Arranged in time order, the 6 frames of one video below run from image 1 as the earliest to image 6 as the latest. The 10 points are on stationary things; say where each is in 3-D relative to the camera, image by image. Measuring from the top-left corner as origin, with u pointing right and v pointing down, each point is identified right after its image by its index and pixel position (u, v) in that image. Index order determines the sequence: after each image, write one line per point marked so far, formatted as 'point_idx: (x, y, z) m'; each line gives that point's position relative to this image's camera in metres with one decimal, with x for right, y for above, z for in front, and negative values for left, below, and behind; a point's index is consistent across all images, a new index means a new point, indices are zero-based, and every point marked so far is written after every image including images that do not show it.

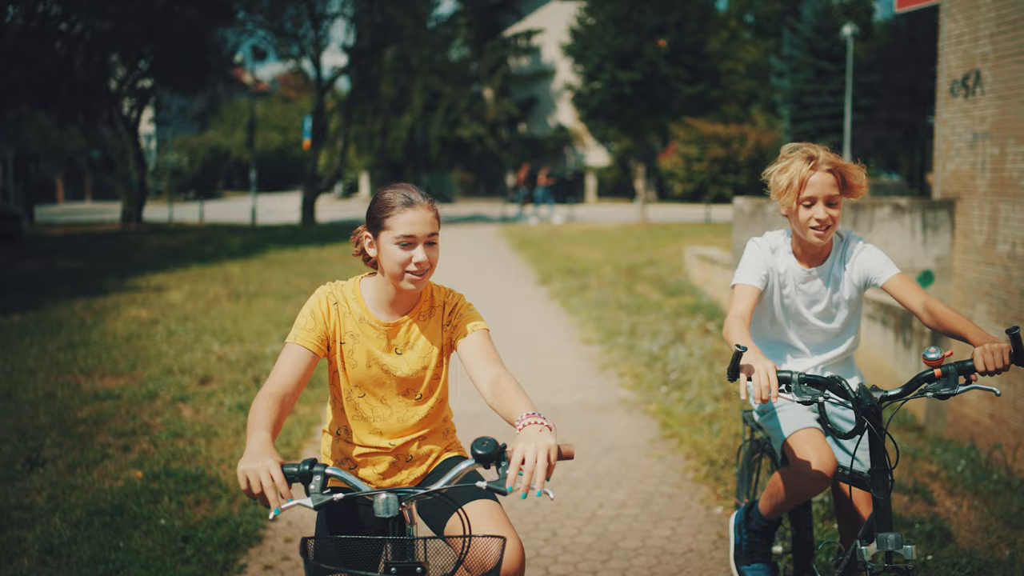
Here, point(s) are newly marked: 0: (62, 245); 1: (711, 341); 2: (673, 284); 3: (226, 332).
0: (-9.1, +0.9, +17.8) m
1: (+1.6, -0.4, +7.2) m
2: (+1.9, 0.0, +10.5) m
3: (-2.6, -0.4, +8.0) m
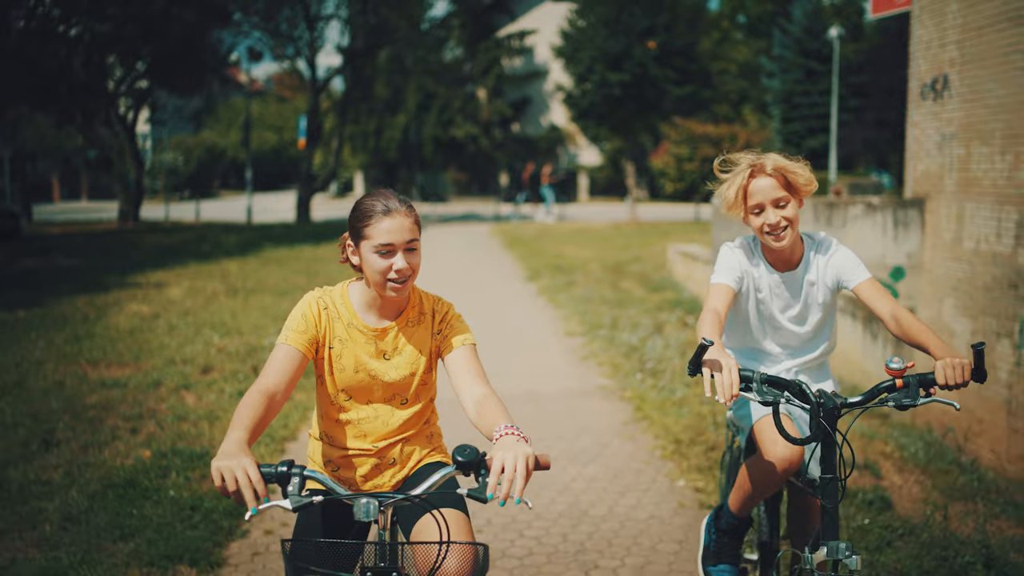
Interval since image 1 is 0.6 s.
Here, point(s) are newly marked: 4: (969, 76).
0: (-9.3, +0.9, +18.1) m
1: (+1.5, -0.4, +7.5) m
2: (+1.8, +0.1, +10.9) m
3: (-2.7, -0.3, +8.3) m
4: (+4.3, +2.0, +8.2) m
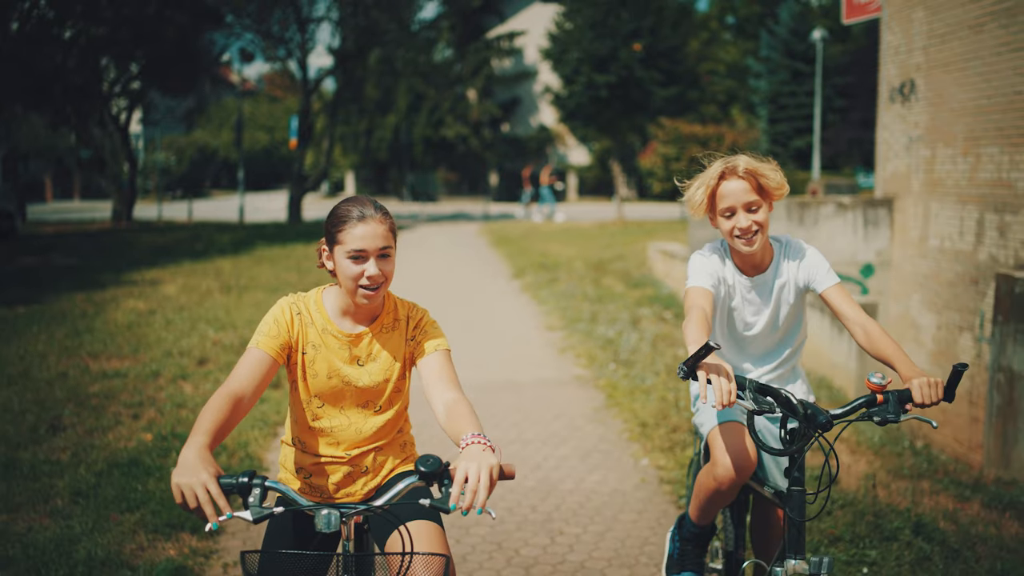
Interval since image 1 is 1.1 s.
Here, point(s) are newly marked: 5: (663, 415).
0: (-9.5, +0.9, +18.3) m
1: (+1.3, -0.4, +7.9) m
2: (+1.6, +0.1, +11.2) m
3: (-2.9, -0.3, +8.6) m
4: (+4.2, +2.0, +8.6) m
5: (+0.9, -0.7, +5.2) m
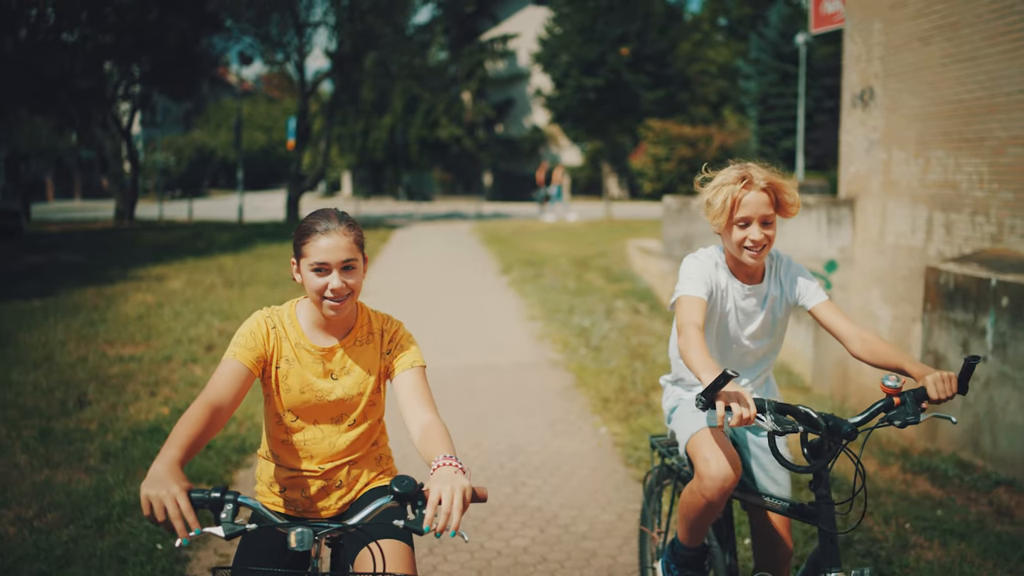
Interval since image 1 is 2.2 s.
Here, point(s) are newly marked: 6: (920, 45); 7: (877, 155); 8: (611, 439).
0: (-9.7, +1.0, +18.9) m
1: (+1.2, -0.3, +8.5) m
2: (+1.4, +0.2, +11.8) m
3: (-3.0, -0.2, +9.2) m
4: (+4.0, +2.1, +9.2) m
5: (+0.7, -0.7, +5.8) m
6: (+4.1, +2.4, +8.7) m
7: (+4.0, +1.4, +9.6) m
8: (+0.6, -0.9, +5.1) m
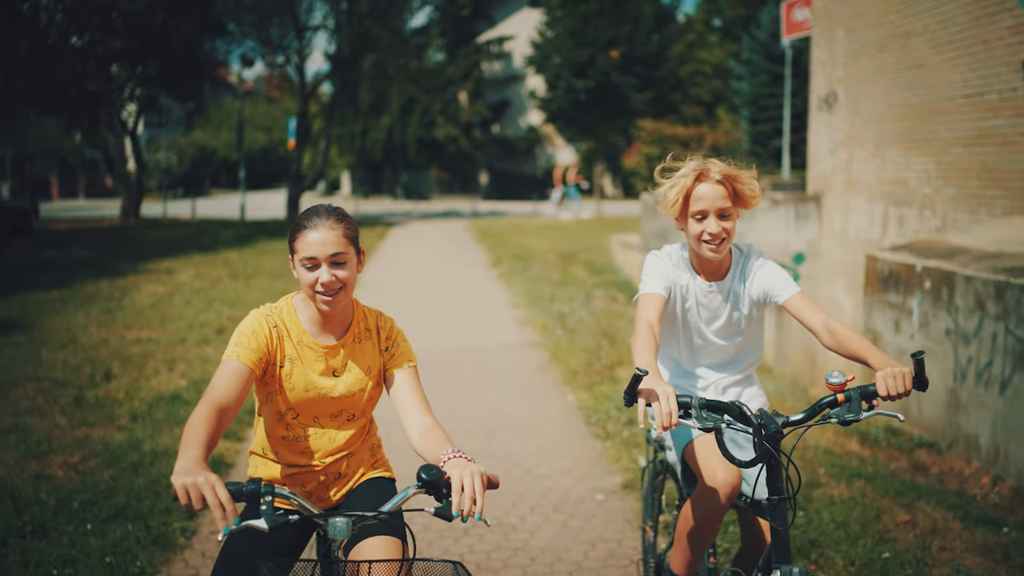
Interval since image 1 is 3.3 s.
0: (-9.9, +1.1, +19.6) m
1: (+1.0, -0.2, +9.2) m
2: (+1.3, +0.3, +12.5) m
3: (-3.2, -0.1, +9.9) m
4: (+3.9, +2.2, +9.9) m
5: (+0.6, -0.6, +6.5) m
6: (+3.9, +2.5, +9.4) m
7: (+3.8, +1.6, +10.2) m
8: (+0.4, -0.8, +5.8) m
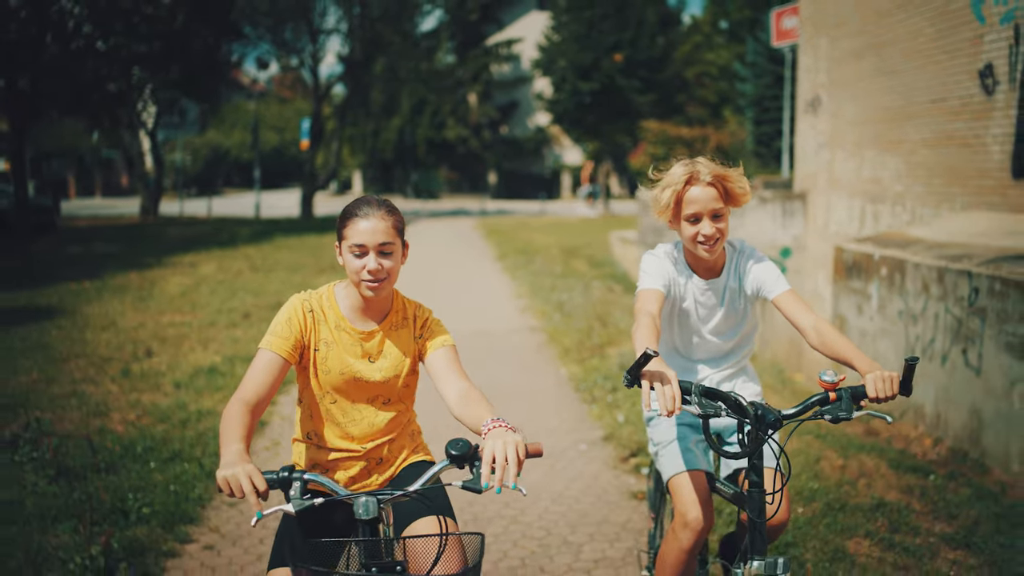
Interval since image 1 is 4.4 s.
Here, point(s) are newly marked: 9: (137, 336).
0: (-9.8, +1.3, +20.4) m
1: (+1.0, -0.1, +9.9) m
2: (+1.3, +0.4, +13.2) m
3: (-3.2, 0.0, +10.7) m
4: (+3.9, +2.3, +10.6) m
5: (+0.6, -0.5, +7.2) m
6: (+3.9, +2.6, +10.1) m
7: (+3.9, +1.7, +10.9) m
8: (+0.4, -0.7, +6.5) m
9: (-3.4, -0.4, +7.9) m
